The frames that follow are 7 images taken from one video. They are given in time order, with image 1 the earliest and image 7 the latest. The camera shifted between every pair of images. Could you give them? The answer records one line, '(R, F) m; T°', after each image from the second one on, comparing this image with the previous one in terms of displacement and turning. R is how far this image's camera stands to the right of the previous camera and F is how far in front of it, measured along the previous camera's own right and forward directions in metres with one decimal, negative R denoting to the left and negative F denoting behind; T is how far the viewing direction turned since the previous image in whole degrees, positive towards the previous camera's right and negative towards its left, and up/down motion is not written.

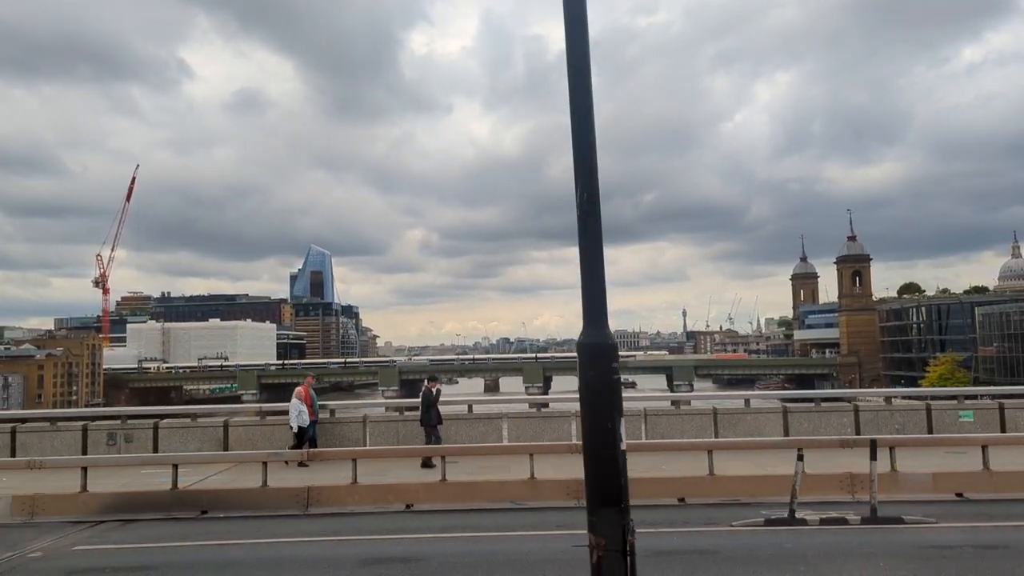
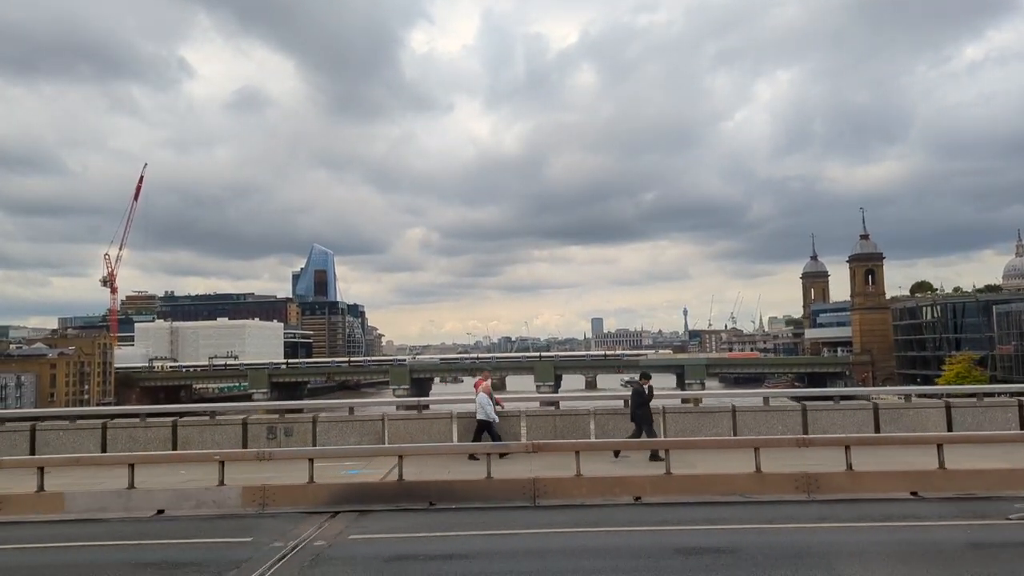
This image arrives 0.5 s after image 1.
(-0.5, 0.0) m; 0°
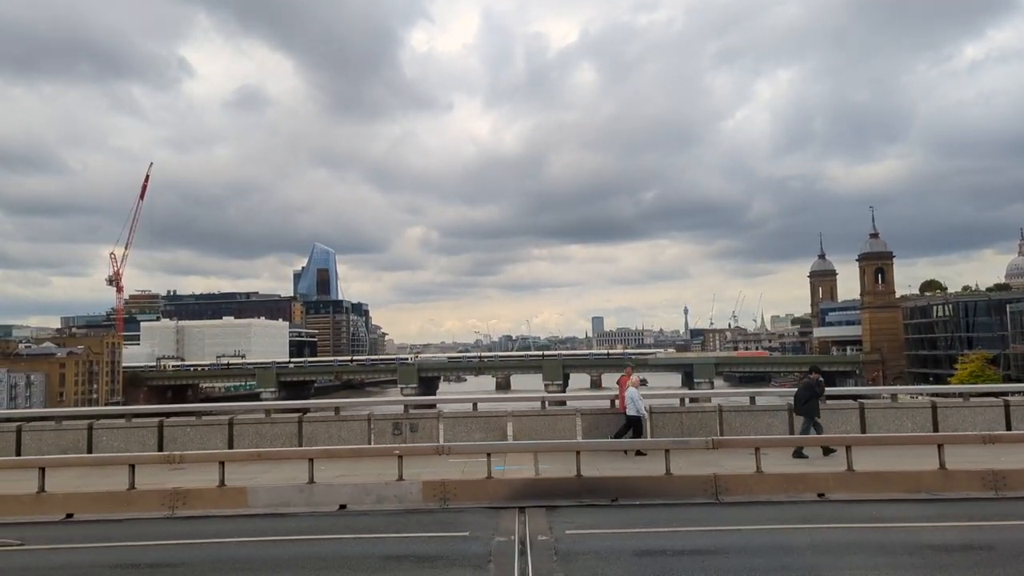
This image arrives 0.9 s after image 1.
(-0.4, 0.0) m; 0°
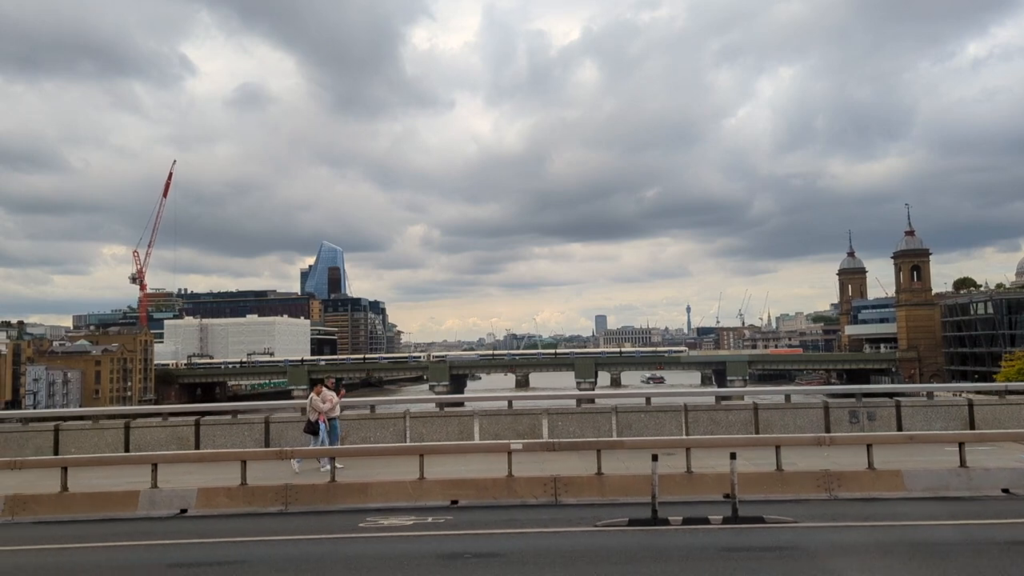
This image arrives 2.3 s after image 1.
(-1.3, 0.0) m; 0°
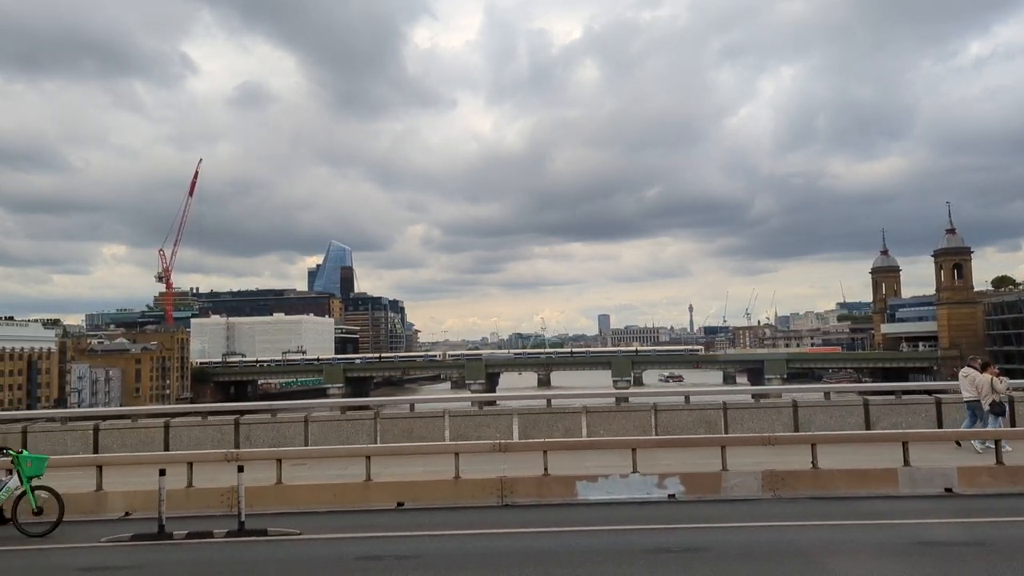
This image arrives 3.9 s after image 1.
(-1.6, 0.0) m; 0°
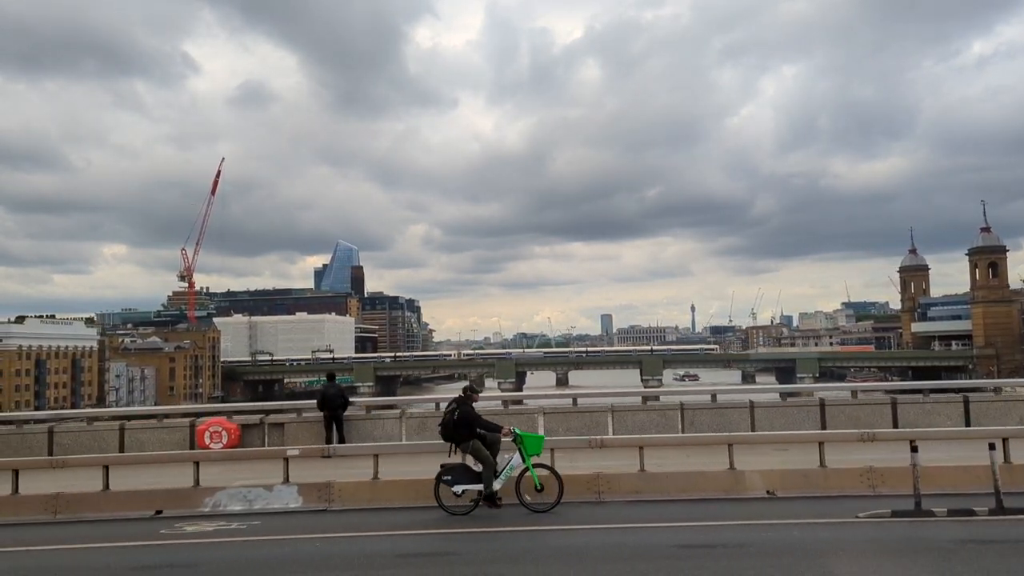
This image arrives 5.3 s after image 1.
(-1.4, 0.0) m; 0°
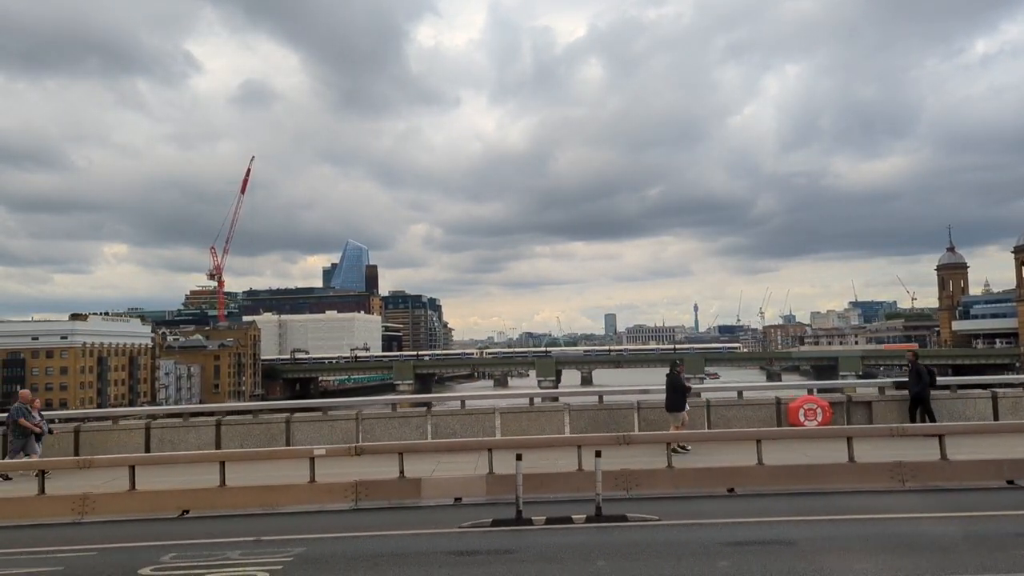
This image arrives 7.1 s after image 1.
(-1.8, 0.0) m; 0°
